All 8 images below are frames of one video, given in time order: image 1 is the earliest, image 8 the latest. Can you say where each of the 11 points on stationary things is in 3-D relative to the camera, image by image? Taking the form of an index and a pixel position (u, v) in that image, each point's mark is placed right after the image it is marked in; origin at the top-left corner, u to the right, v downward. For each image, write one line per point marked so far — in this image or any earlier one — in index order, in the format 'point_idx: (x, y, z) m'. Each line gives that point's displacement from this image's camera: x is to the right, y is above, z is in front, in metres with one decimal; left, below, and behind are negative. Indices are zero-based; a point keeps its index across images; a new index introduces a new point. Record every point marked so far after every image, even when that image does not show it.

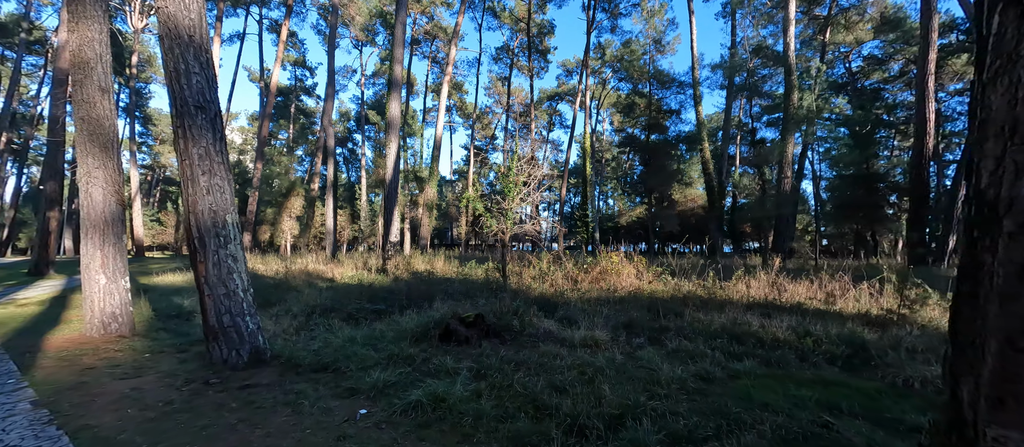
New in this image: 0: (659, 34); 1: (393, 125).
0: (+7.5, +8.6, +19.2) m
1: (-4.0, +3.0, +12.3) m
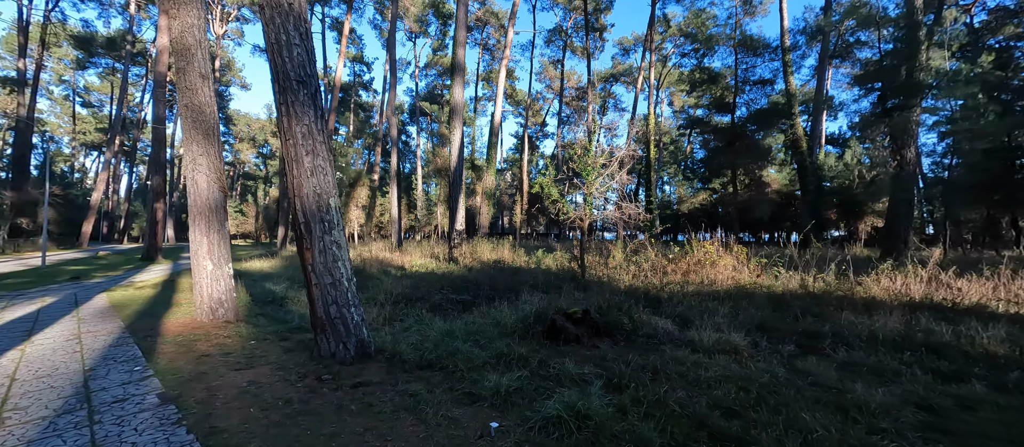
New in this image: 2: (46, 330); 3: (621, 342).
0: (+10.5, +9.2, +17.3) m
1: (-1.8, +3.3, +12.1) m
2: (-6.2, -1.4, +5.4) m
3: (+1.2, -1.3, +4.7) m
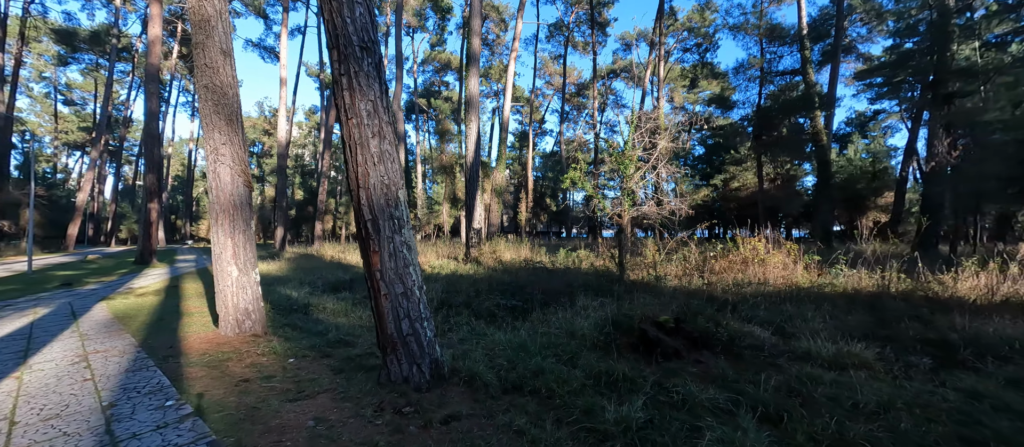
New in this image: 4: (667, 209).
0: (+11.0, +9.4, +16.8) m
1: (-1.1, +3.4, +11.4) m
2: (-5.3, -1.4, +4.7) m
3: (+2.1, -1.3, +4.1) m
4: (+3.0, +0.3, +7.8) m
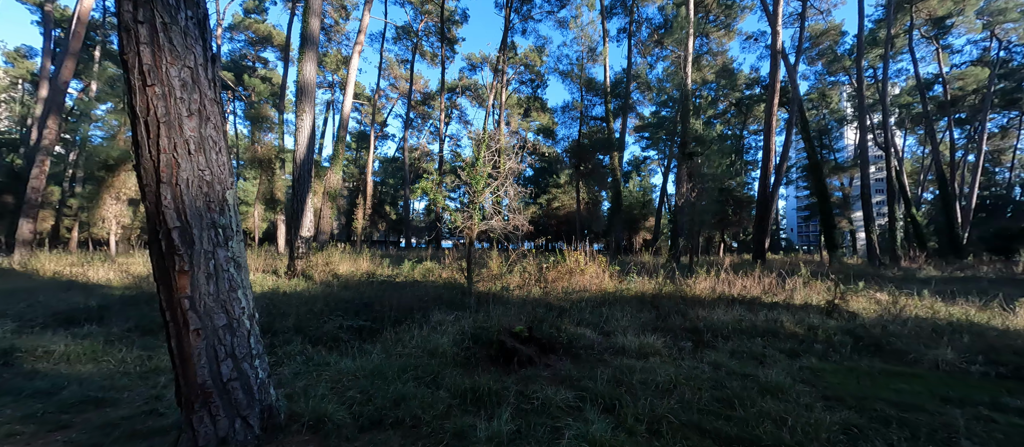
0: (+3.9, +8.7, +19.9) m
1: (-5.1, +3.2, +10.0) m
2: (-6.4, -1.4, +2.0) m
3: (+0.6, -1.4, +4.4) m
4: (0.0, 0.0, +8.2) m
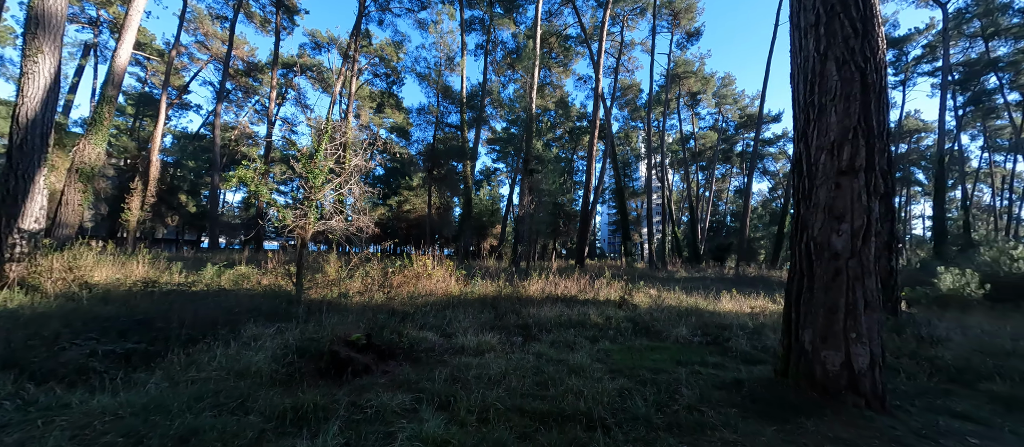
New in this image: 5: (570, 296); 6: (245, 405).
0: (-2.9, +8.4, +20.0) m
1: (-8.2, +3.5, +7.4) m
2: (-6.8, -1.0, -0.6) m
3: (-1.0, -1.5, +4.1) m
4: (-2.9, 0.0, +7.6) m
5: (+1.2, -1.5, +8.2) m
6: (-1.9, -1.4, +3.0) m
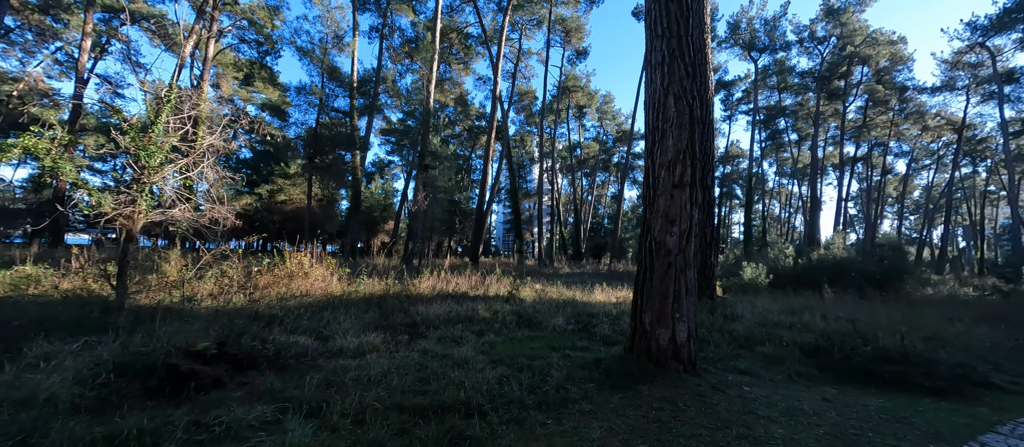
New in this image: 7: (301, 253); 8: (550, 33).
0: (-7.9, +8.7, +18.7) m
1: (-9.8, +3.7, +5.2) m
2: (-6.5, -0.9, -2.2) m
3: (-2.2, -1.4, +3.9) m
4: (-4.8, +0.1, +6.7) m
5: (-1.1, -1.4, +8.3) m
6: (-2.8, -1.3, +2.5) m
7: (-4.6, -0.6, +9.0) m
8: (+1.8, +9.2, +19.3) m
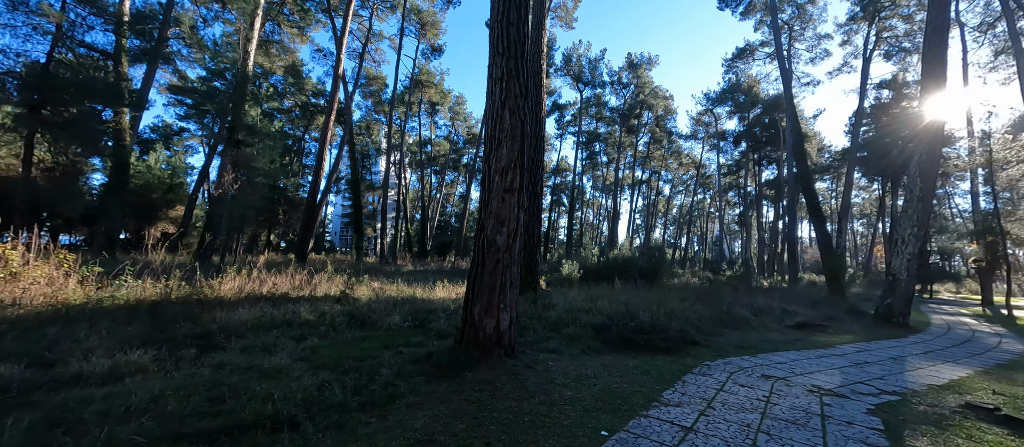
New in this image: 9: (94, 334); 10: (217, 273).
0: (-13.8, +9.3, +14.7) m
1: (-10.9, +4.2, +1.4) m
2: (-5.4, -0.6, -4.2) m
3: (-3.6, -1.2, +2.9) m
4: (-7.0, +0.4, +4.6) m
5: (-4.1, -1.2, +7.5) m
6: (-3.6, -1.1, +1.5) m
7: (-7.6, -0.3, +6.9) m
8: (-5.0, +9.4, +18.8) m
9: (-4.5, -1.2, +4.8) m
10: (-5.6, -1.0, +8.3) m
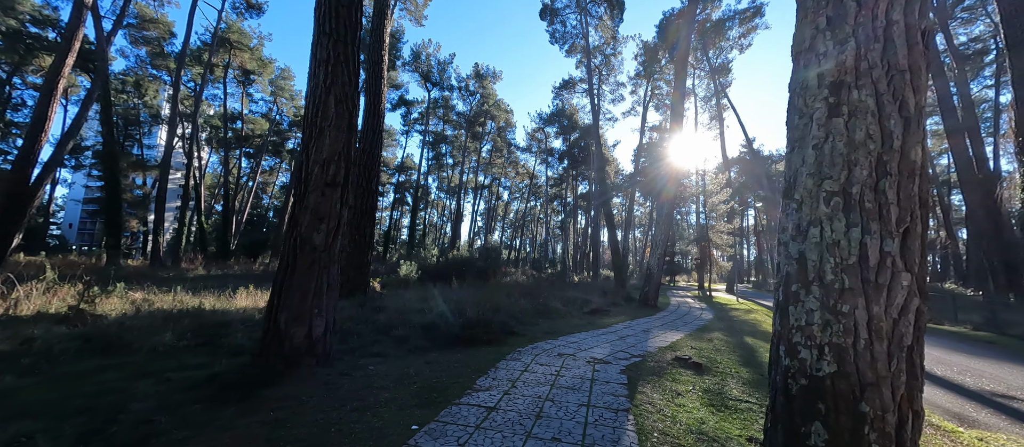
0: (-18.0, +9.8, +8.8) m
1: (-10.6, +4.5, -2.5) m
2: (-3.5, -0.5, -5.8) m
3: (-4.5, -1.1, +1.5) m
4: (-8.2, +0.7, +1.9) m
5: (-6.7, -1.1, +5.6) m
6: (-4.0, -1.0, +0.2) m
7: (-9.7, -0.1, +3.7) m
8: (-11.3, +9.6, +15.9) m
9: (-6.0, -1.1, +3.0) m
10: (-8.3, -0.8, +5.8) m
